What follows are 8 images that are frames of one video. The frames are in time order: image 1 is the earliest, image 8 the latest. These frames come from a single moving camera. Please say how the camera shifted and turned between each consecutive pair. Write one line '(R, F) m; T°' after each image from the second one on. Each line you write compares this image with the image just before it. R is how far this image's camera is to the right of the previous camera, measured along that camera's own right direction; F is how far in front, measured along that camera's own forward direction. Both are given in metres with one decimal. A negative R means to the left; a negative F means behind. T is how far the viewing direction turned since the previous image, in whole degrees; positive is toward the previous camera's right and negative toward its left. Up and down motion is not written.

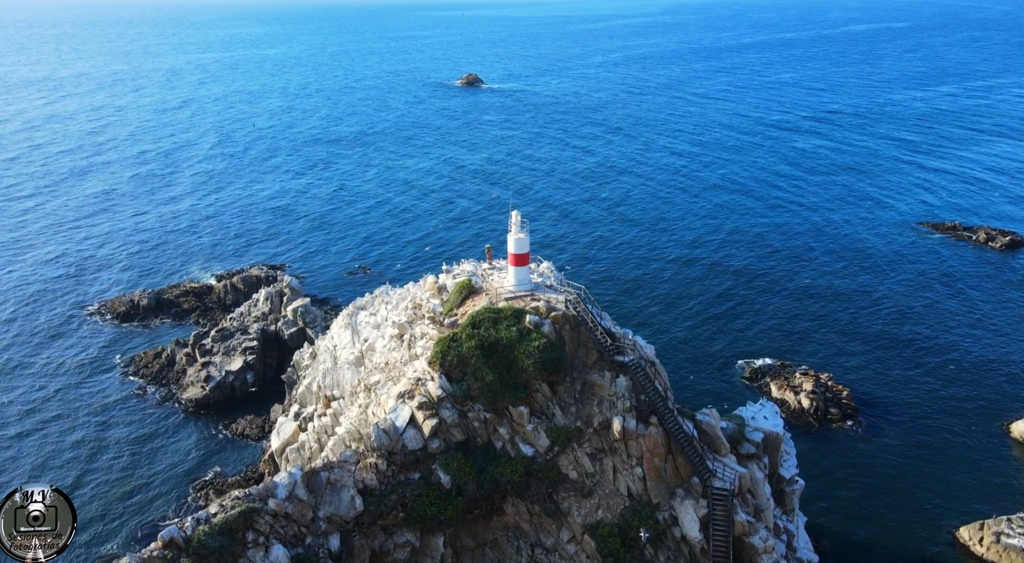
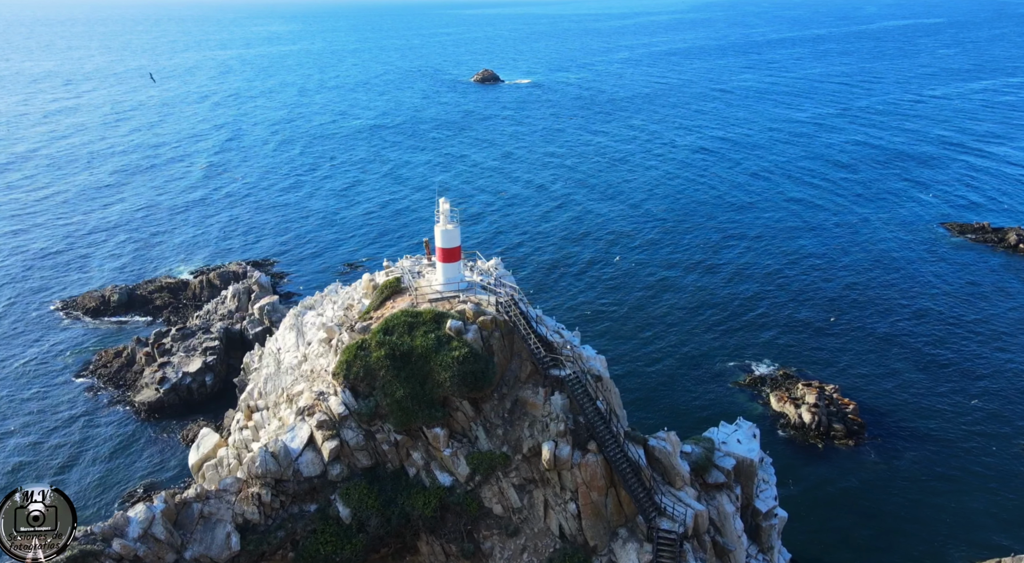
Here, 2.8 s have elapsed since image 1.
(+3.2, +3.7) m; -2°
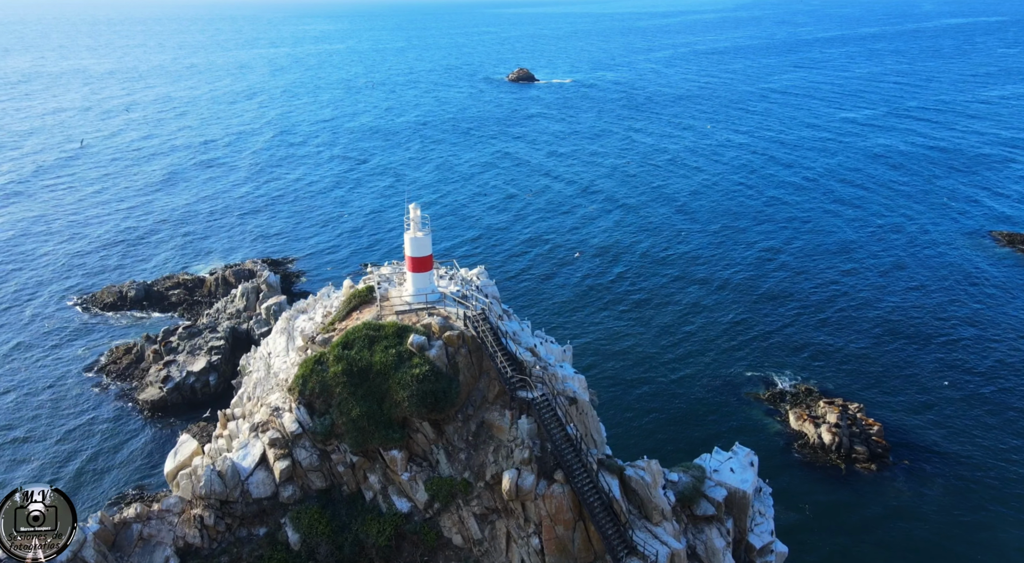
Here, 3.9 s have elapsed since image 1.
(+2.0, +1.5) m; -3°
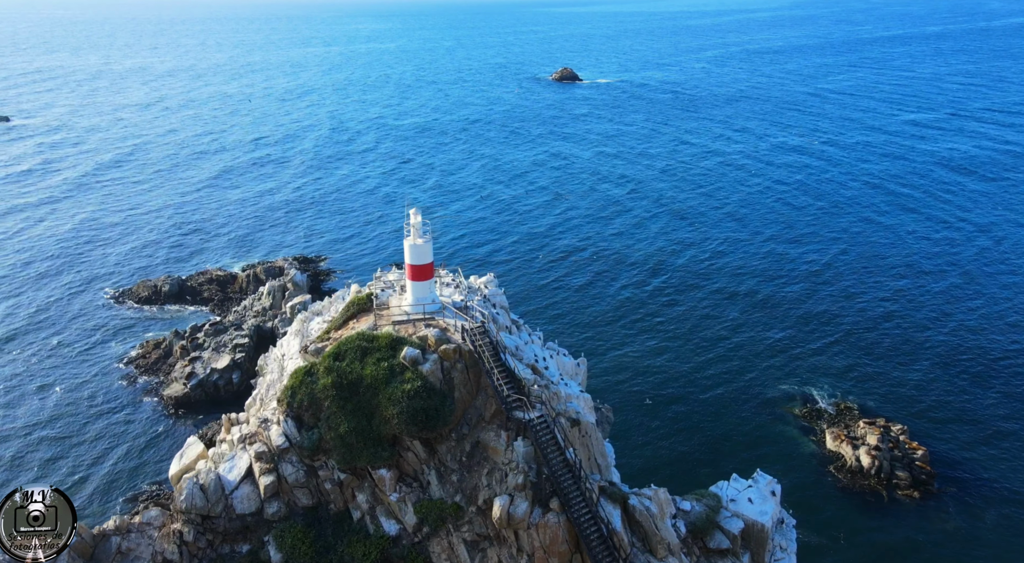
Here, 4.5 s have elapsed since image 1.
(+1.1, +1.2) m; -4°
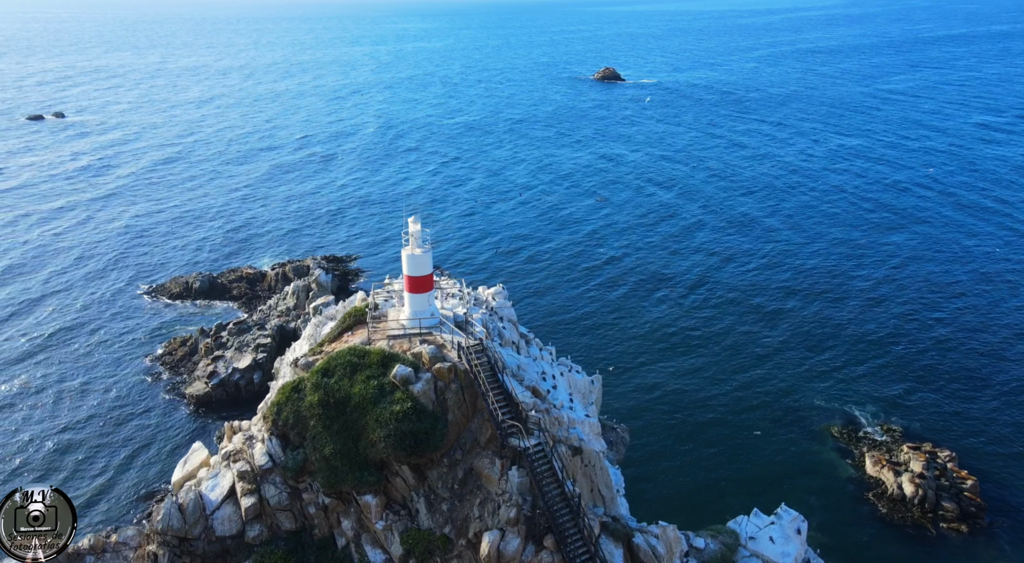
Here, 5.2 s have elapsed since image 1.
(+1.0, +1.4) m; -3°
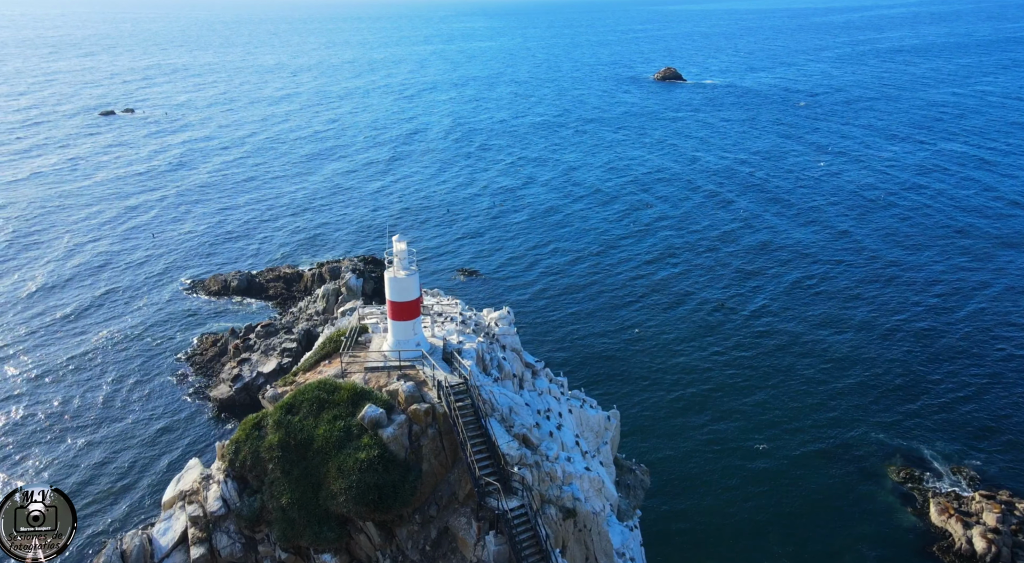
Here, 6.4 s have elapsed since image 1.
(+1.5, +2.4) m; -5°
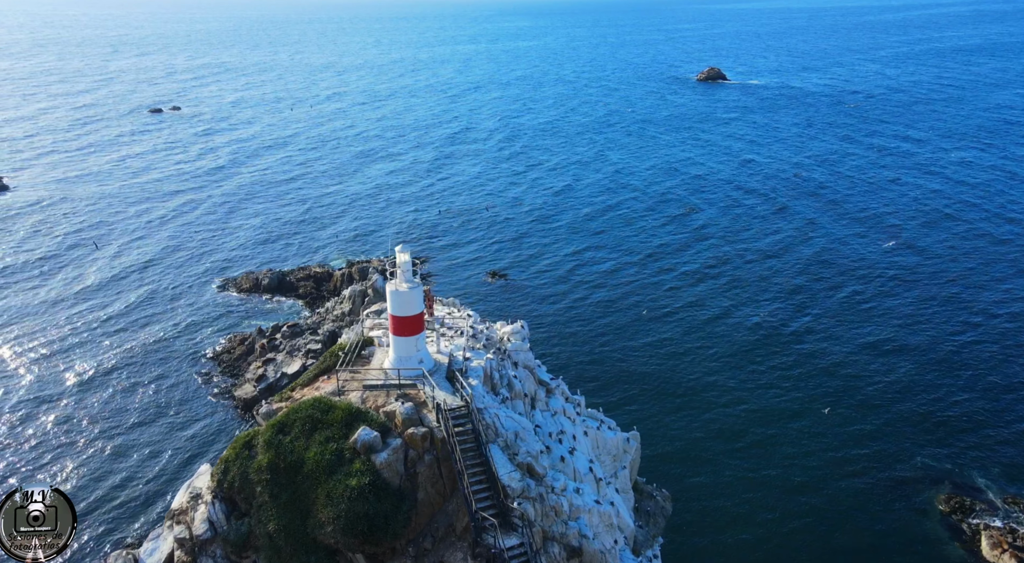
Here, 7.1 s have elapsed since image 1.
(+0.6, +1.2) m; -3°
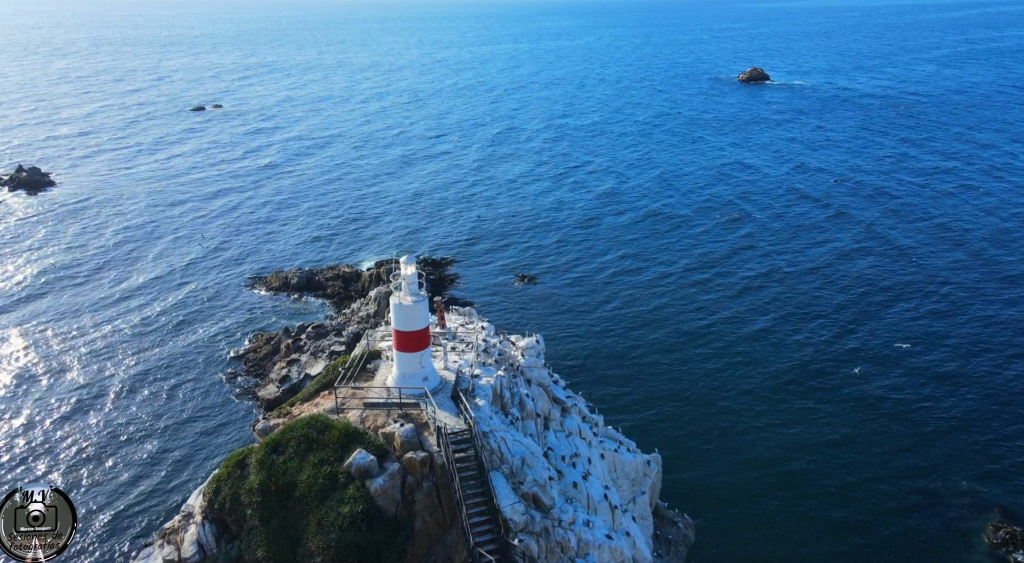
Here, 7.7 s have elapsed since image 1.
(+0.5, +1.0) m; -3°
